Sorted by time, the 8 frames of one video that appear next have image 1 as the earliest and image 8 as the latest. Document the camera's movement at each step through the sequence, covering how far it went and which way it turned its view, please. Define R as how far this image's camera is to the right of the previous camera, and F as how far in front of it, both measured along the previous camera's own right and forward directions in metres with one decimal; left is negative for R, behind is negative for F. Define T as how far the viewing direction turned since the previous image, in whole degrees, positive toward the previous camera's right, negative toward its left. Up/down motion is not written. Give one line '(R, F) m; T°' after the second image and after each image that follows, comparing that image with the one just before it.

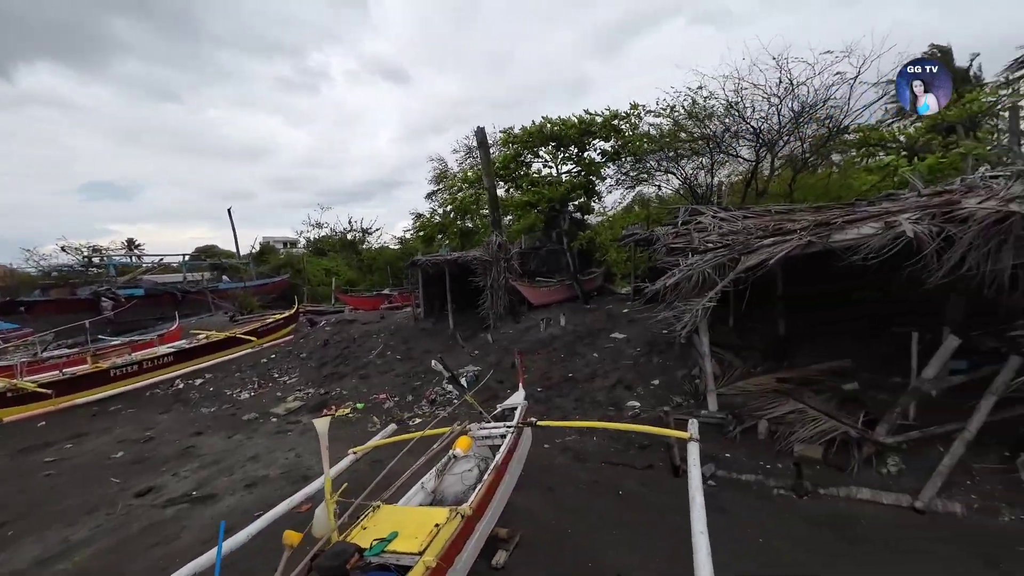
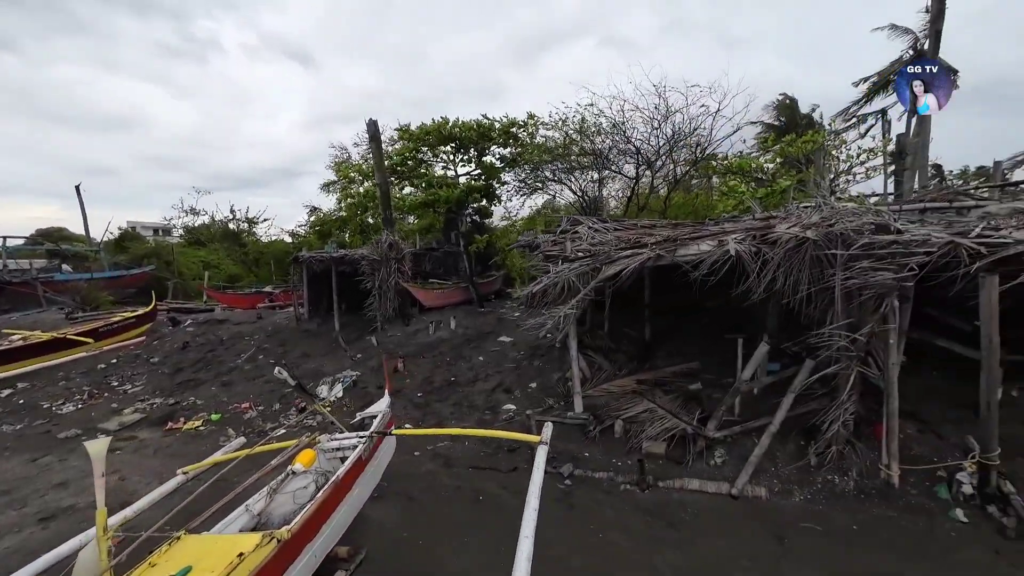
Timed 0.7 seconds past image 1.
(+0.7, 0.0) m; +12°
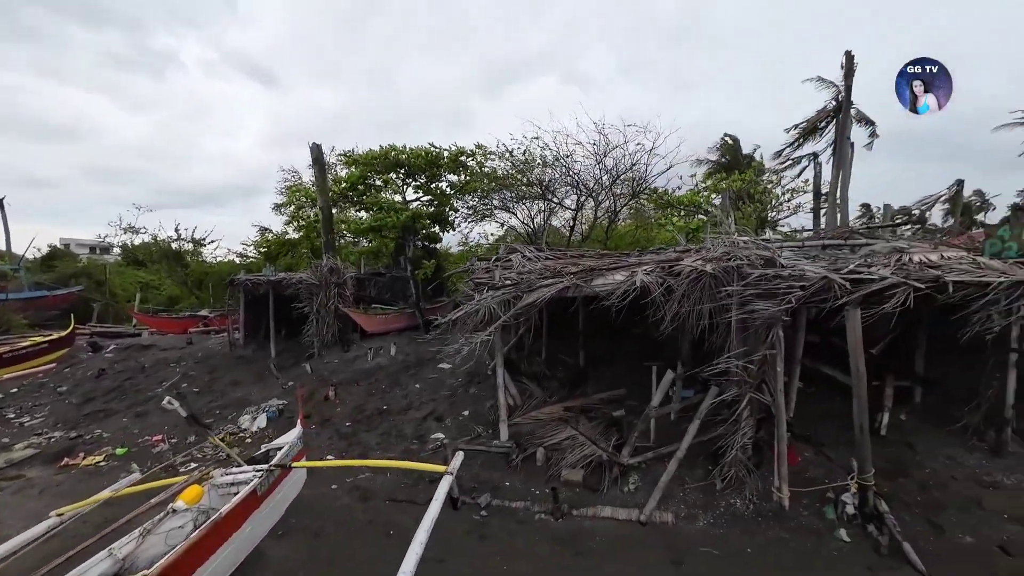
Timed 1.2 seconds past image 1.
(+0.7, -0.1) m; +5°
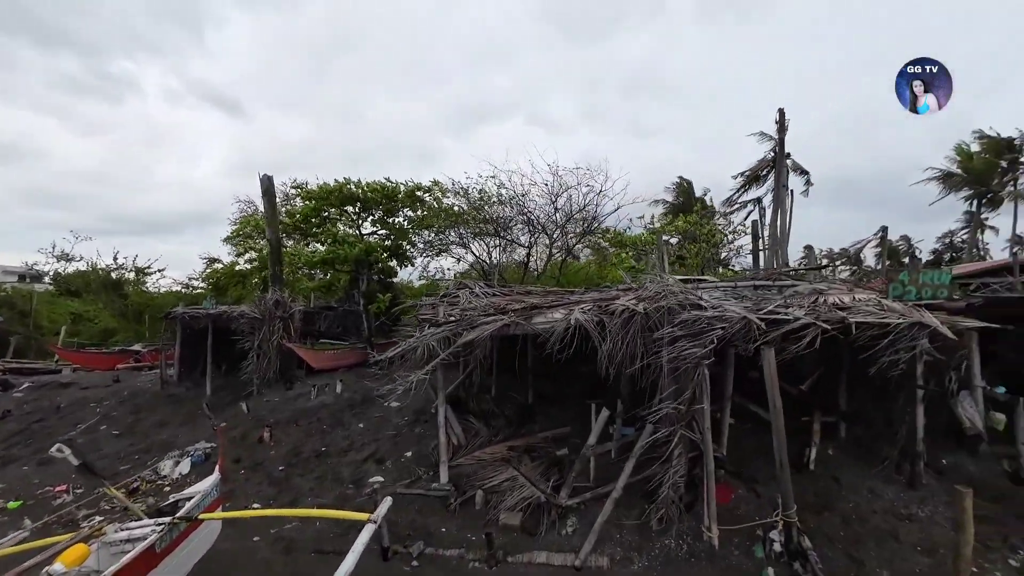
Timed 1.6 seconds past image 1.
(+0.5, -0.1) m; +4°
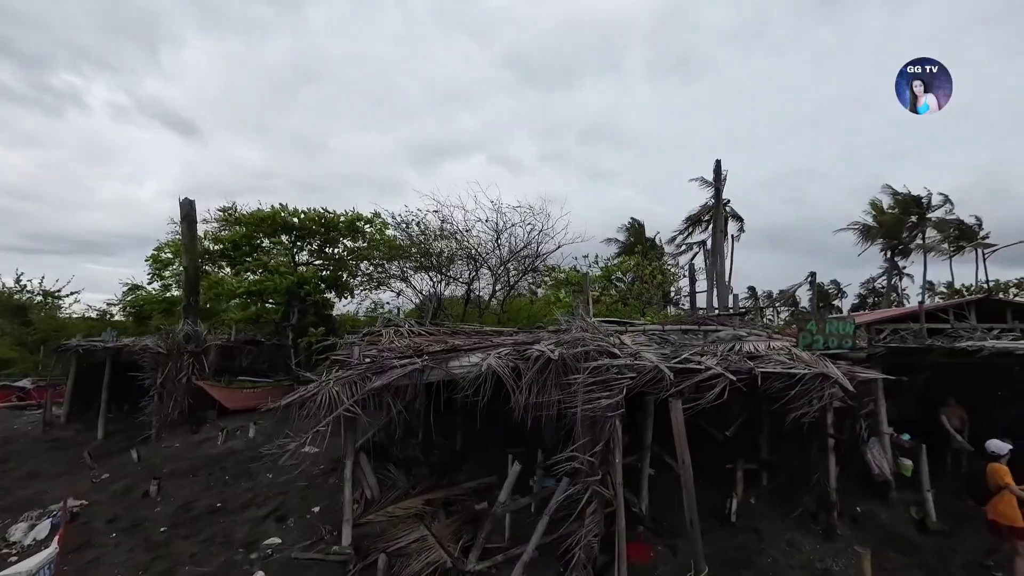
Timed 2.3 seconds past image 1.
(+0.7, +0.3) m; +5°
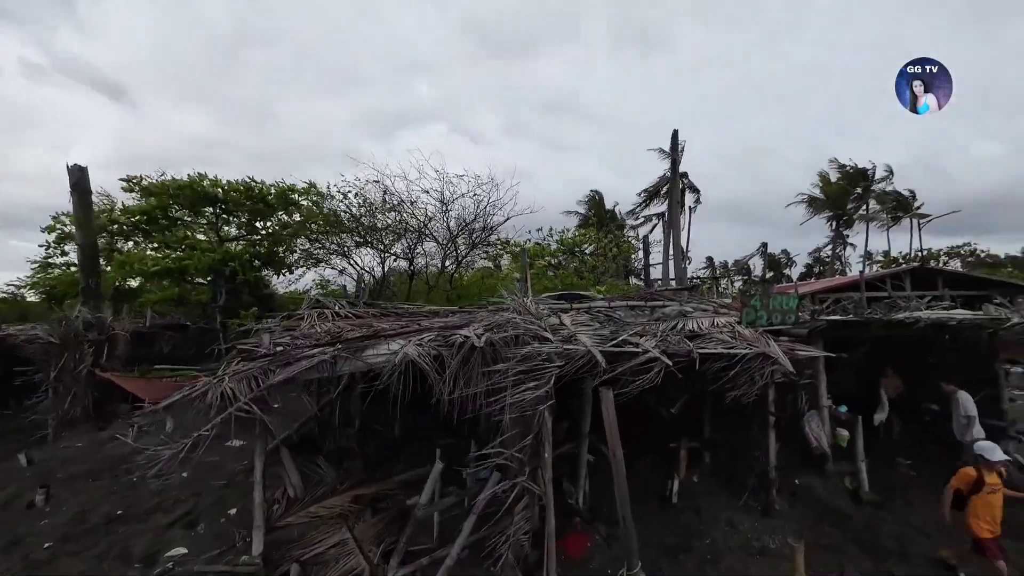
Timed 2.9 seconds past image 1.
(+0.6, +0.7) m; +4°
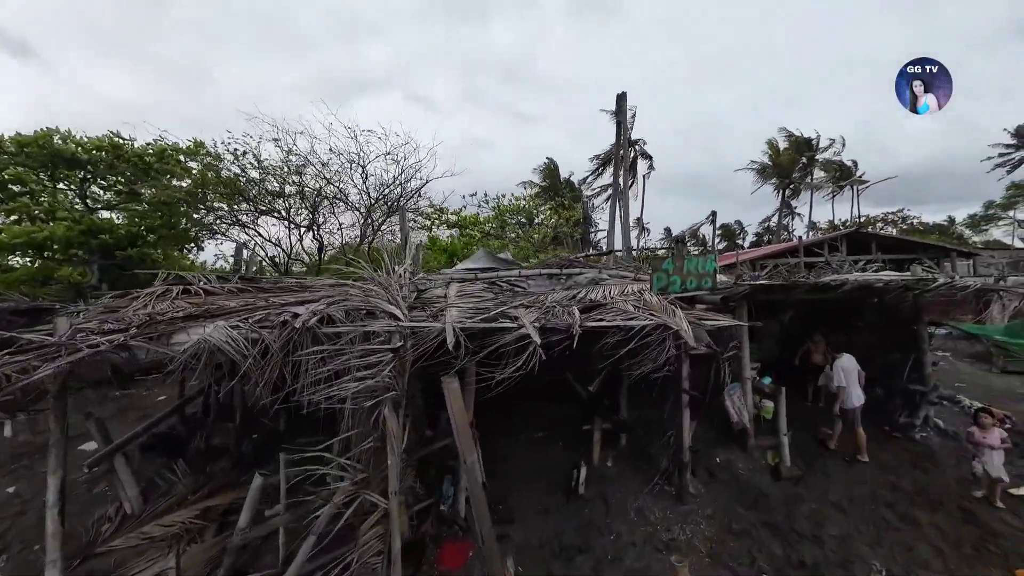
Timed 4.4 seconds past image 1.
(+1.3, +1.2) m; +5°
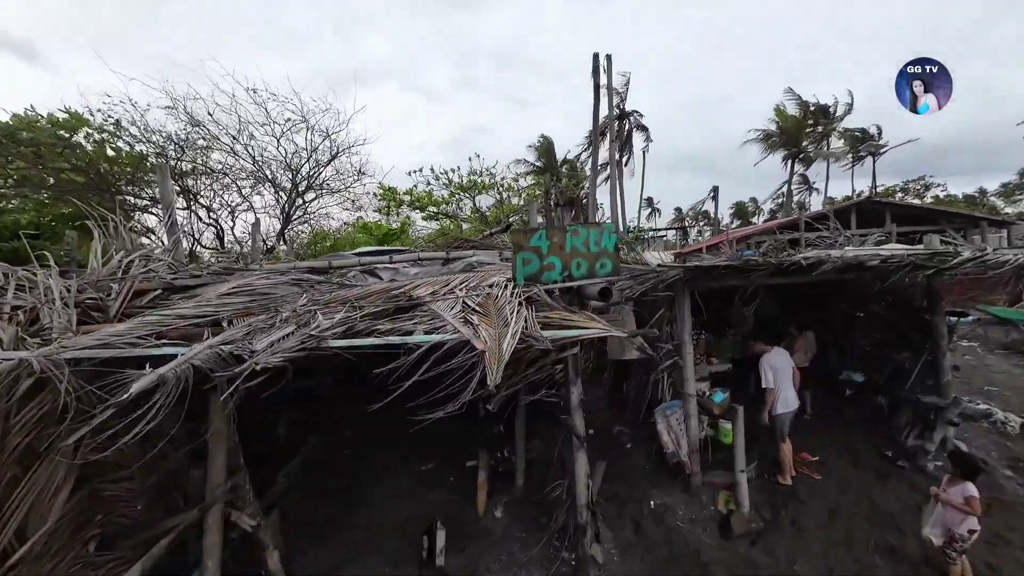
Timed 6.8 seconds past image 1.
(+2.2, +2.1) m; -2°
